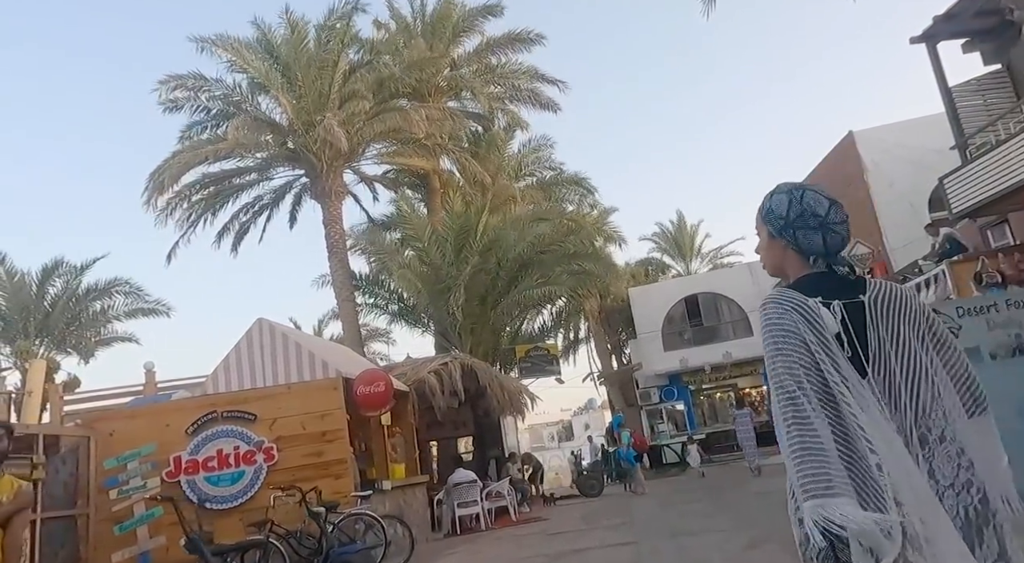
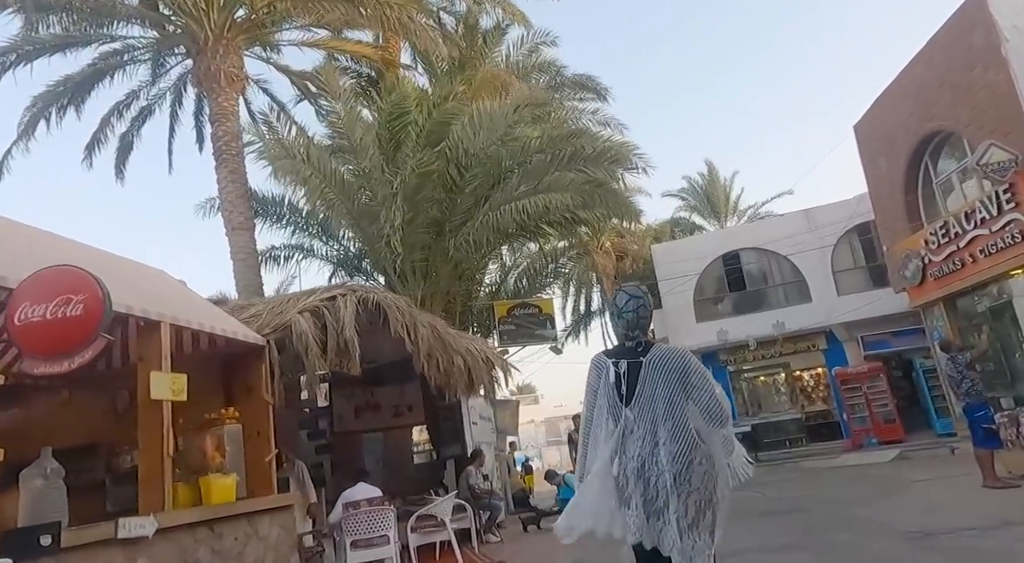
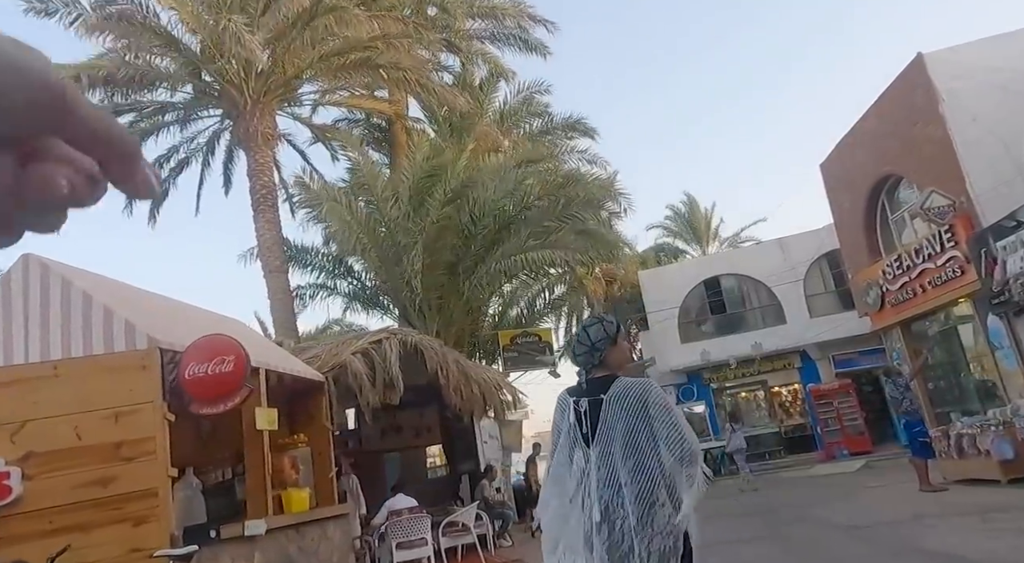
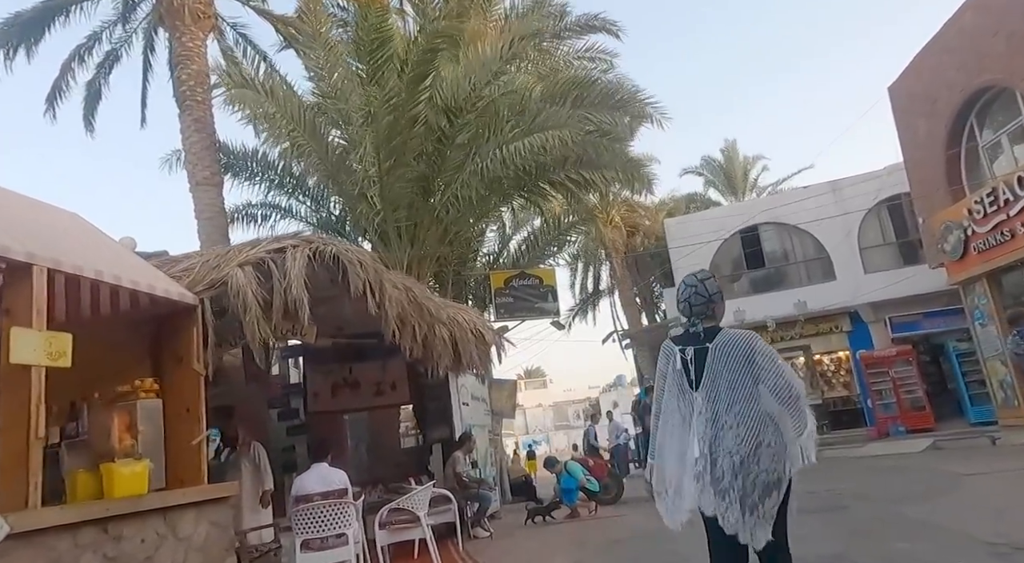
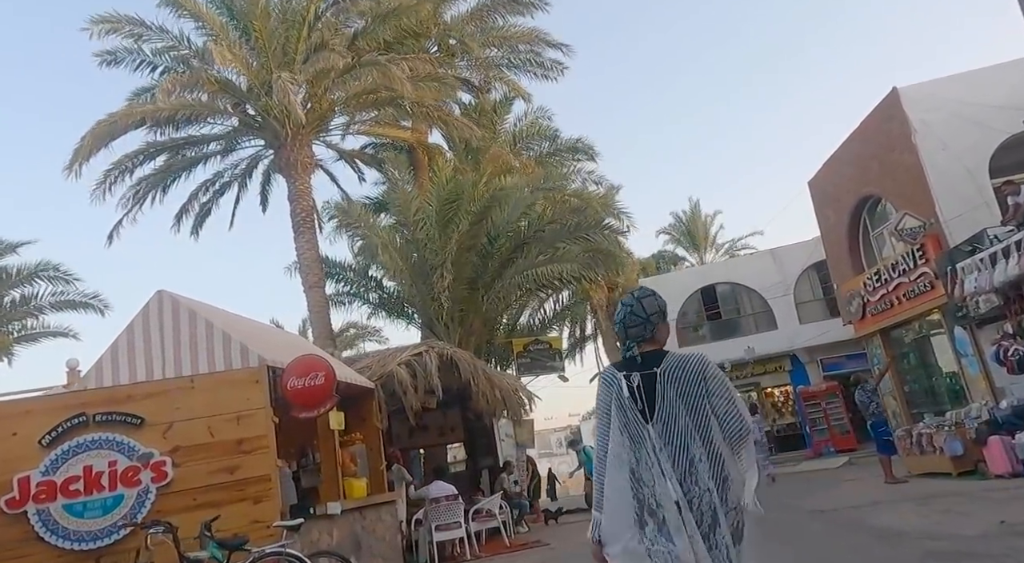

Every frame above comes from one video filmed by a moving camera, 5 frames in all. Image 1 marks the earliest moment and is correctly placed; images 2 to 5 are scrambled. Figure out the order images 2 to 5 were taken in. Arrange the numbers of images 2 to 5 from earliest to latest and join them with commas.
5, 3, 2, 4
